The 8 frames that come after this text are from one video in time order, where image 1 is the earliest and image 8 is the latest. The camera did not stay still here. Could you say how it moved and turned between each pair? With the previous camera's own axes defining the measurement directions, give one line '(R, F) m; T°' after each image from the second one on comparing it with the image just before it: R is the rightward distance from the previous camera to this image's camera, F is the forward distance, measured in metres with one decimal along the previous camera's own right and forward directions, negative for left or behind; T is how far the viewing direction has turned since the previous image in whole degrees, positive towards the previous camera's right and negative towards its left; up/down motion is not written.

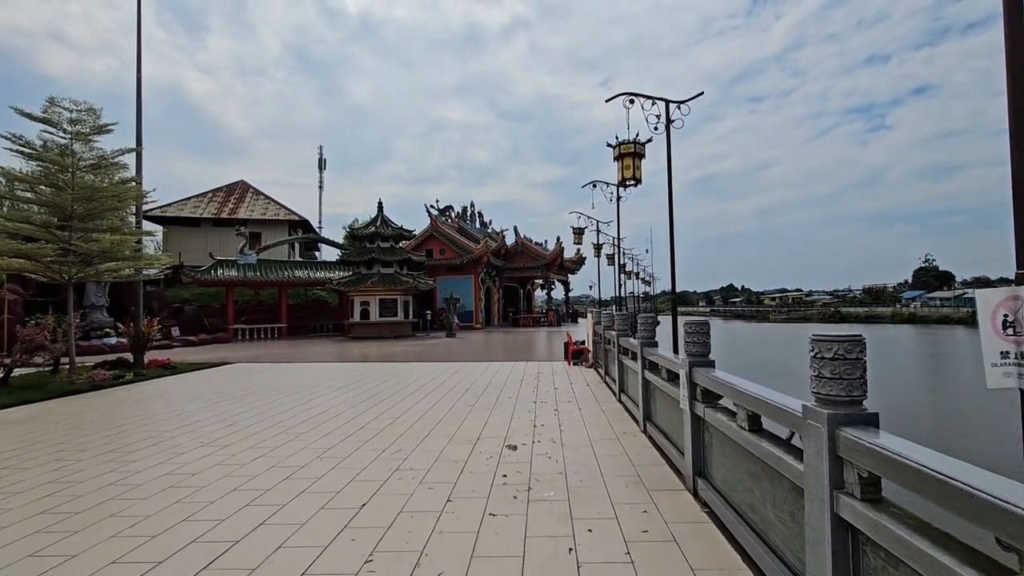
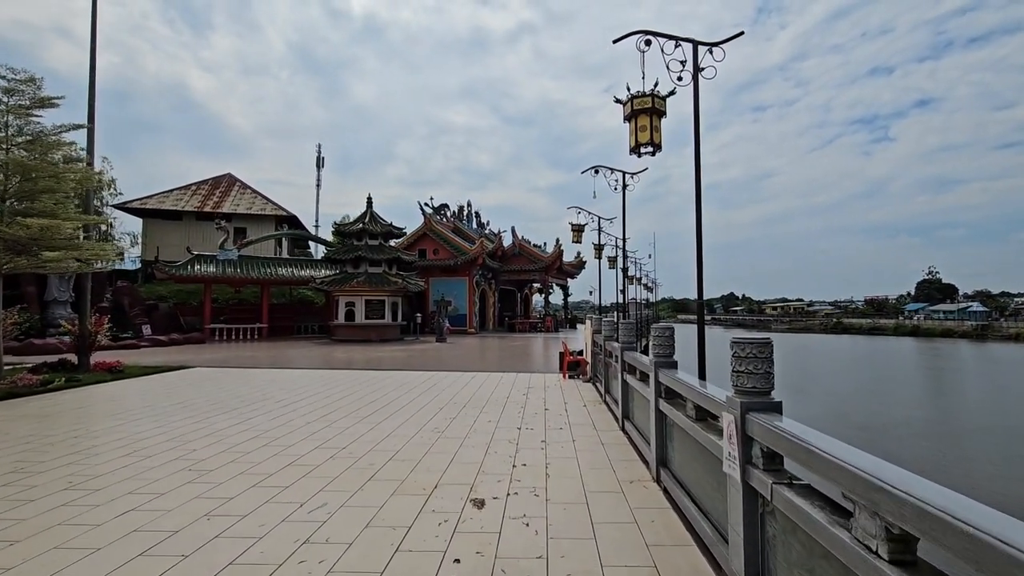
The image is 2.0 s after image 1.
(+0.2, +1.1) m; 0°
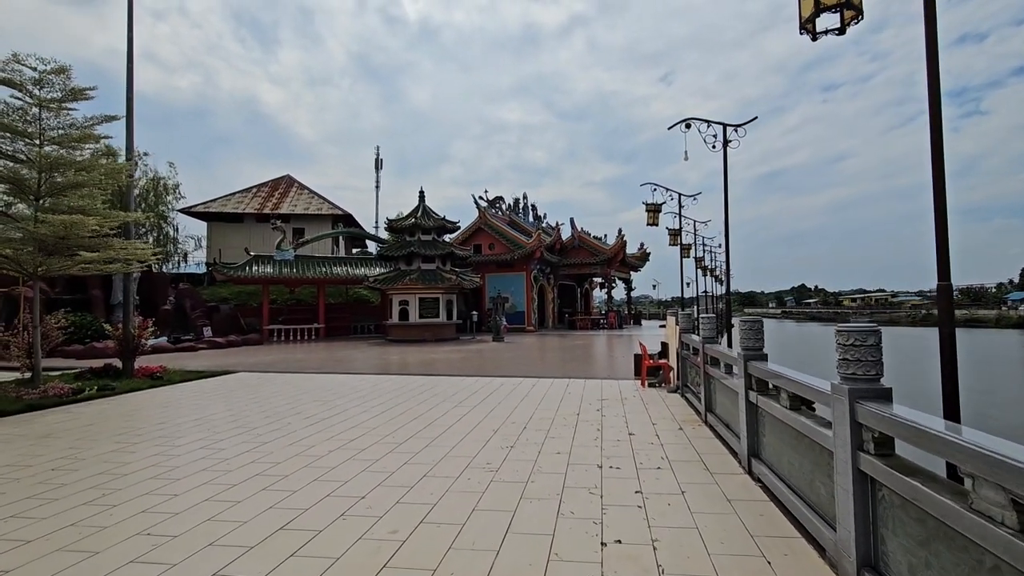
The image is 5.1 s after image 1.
(-0.1, +1.3) m; -6°
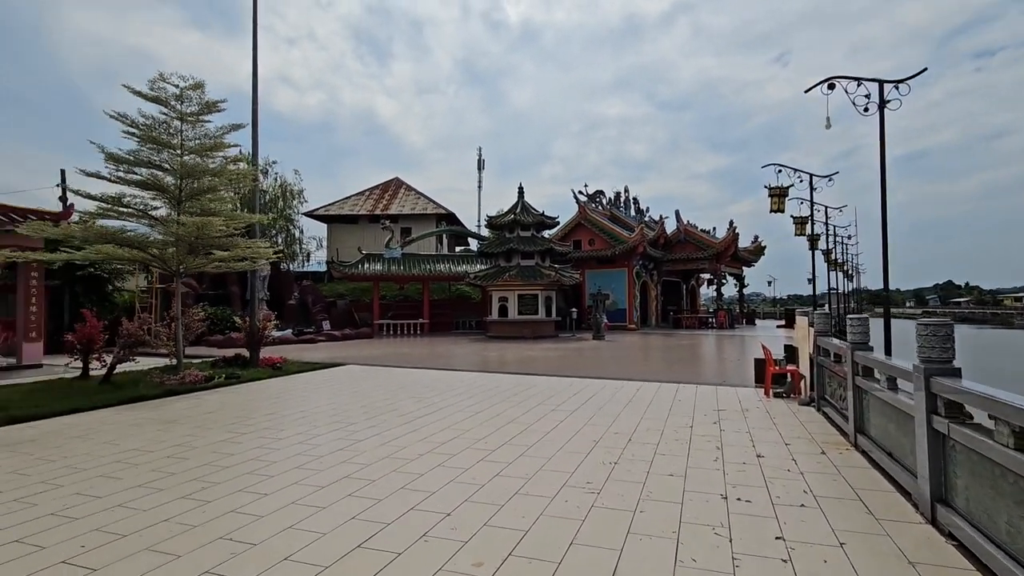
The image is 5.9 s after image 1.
(0.0, +0.5) m; -11°
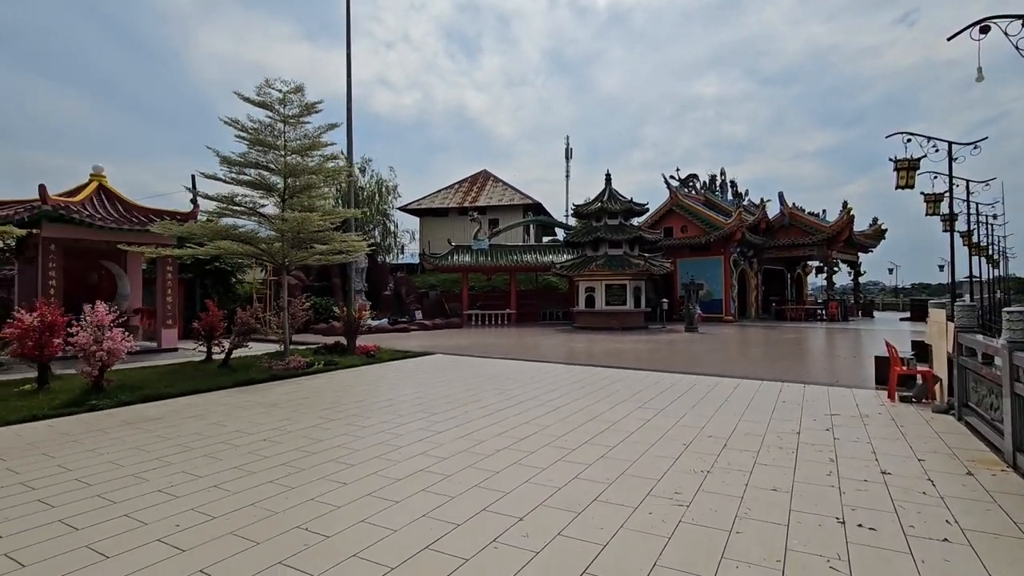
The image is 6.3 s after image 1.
(+0.1, +0.2) m; -10°
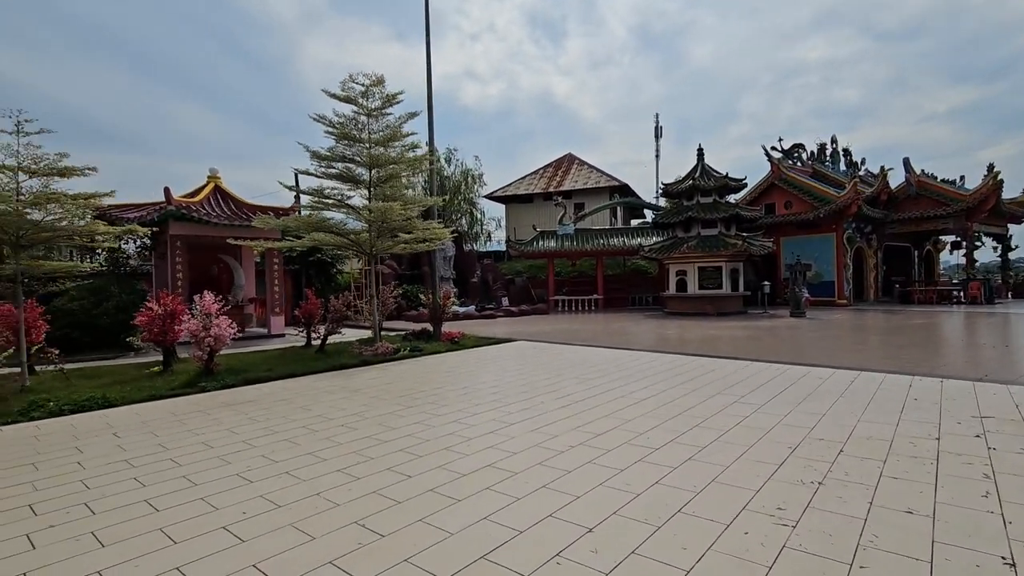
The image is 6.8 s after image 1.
(+0.1, +0.3) m; -10°
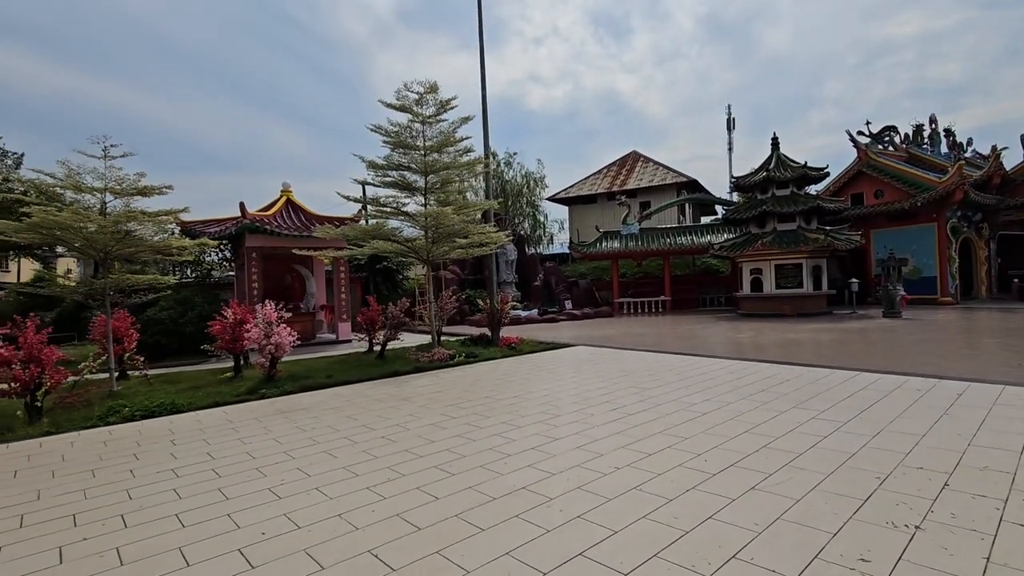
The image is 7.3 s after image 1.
(+0.2, +0.3) m; -8°
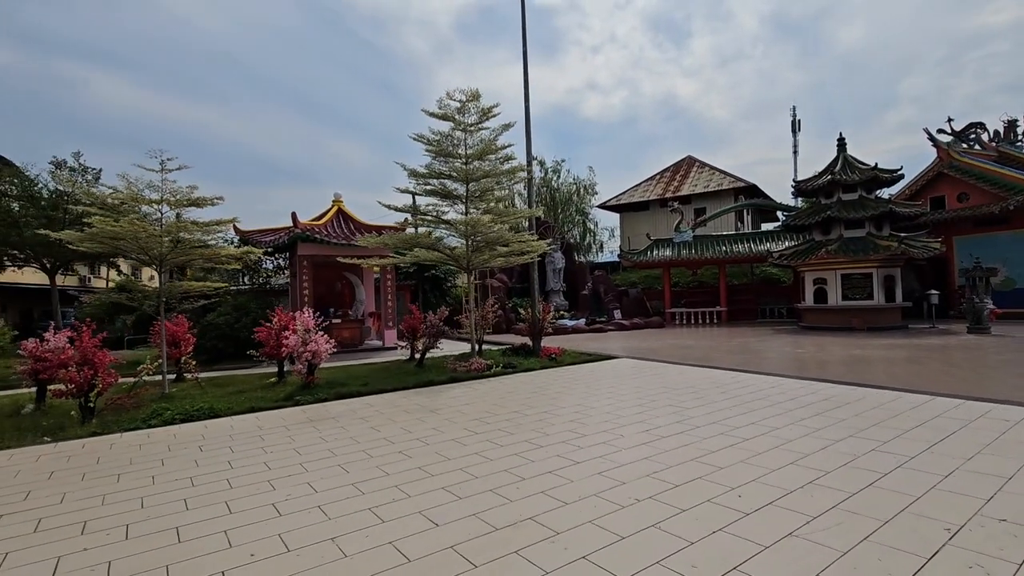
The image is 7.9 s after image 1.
(+0.2, +0.2) m; -6°
